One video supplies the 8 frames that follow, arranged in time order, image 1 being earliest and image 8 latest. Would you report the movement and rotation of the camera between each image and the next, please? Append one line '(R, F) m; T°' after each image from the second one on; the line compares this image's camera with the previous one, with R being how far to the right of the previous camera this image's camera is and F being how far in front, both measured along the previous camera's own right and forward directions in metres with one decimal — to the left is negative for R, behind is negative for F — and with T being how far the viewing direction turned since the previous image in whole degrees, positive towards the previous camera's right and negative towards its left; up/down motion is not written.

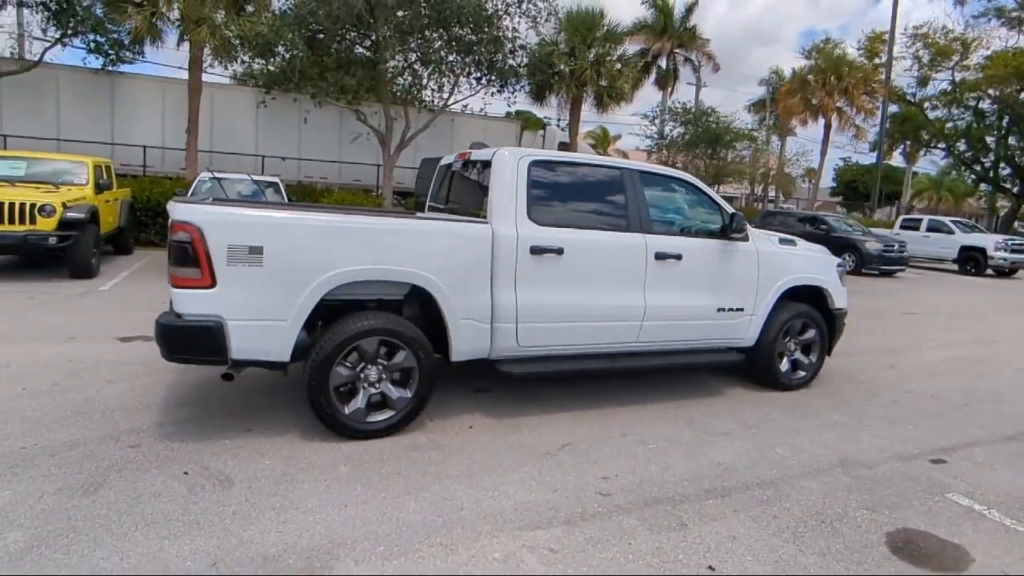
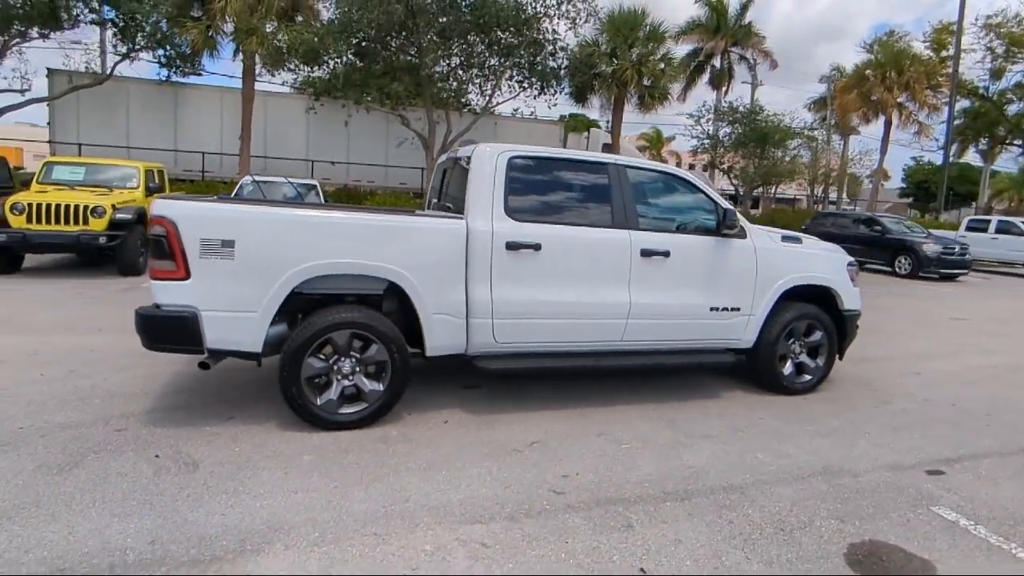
(+0.7, +0.1) m; -6°
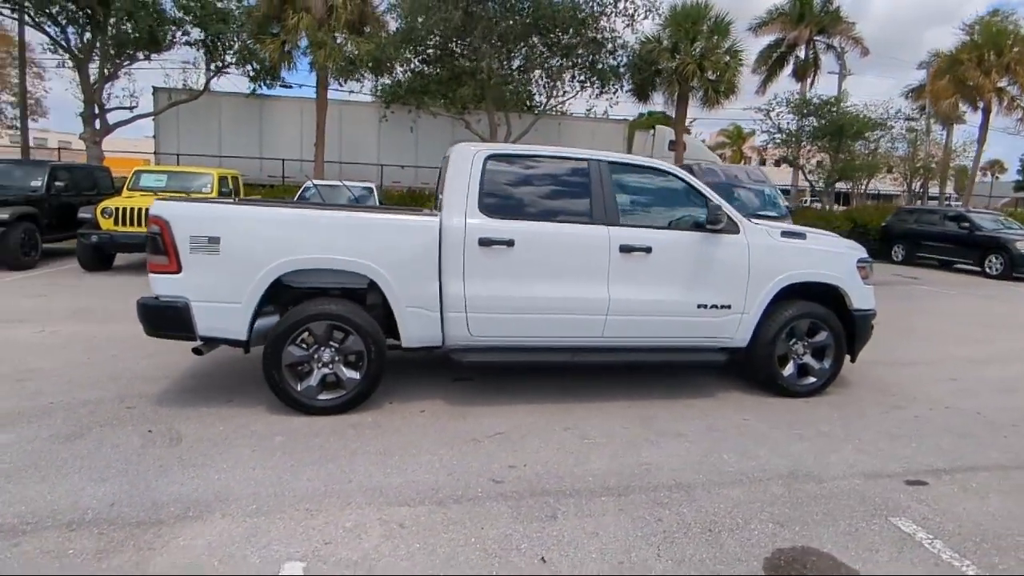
(+1.0, 0.0) m; -8°
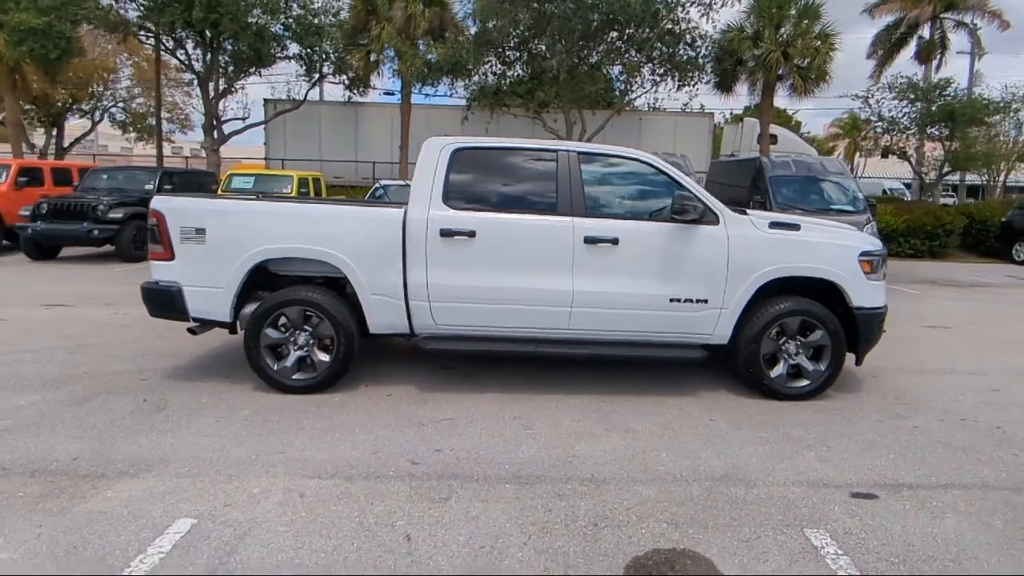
(+1.3, +0.1) m; -10°
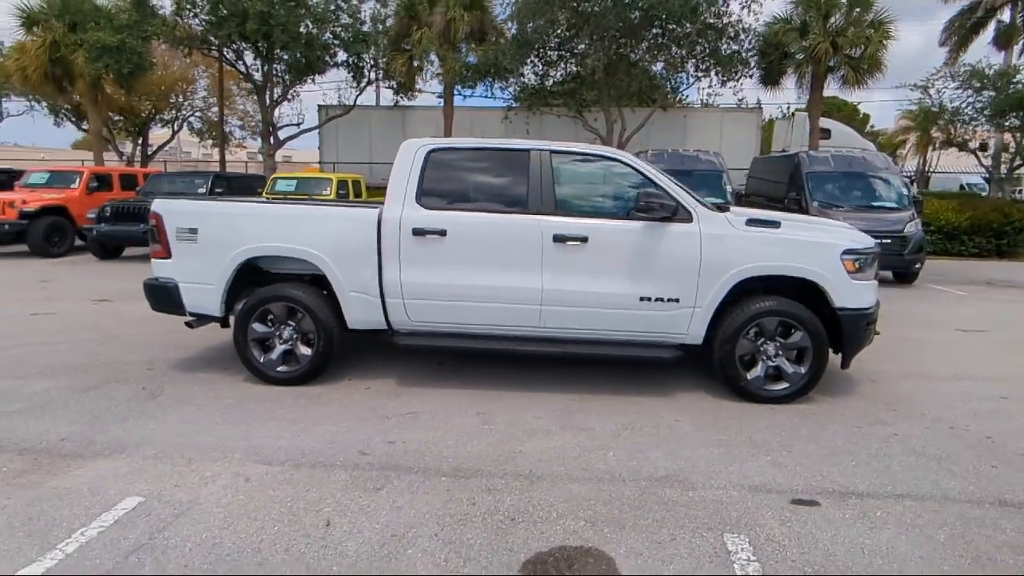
(+0.8, 0.0) m; -6°
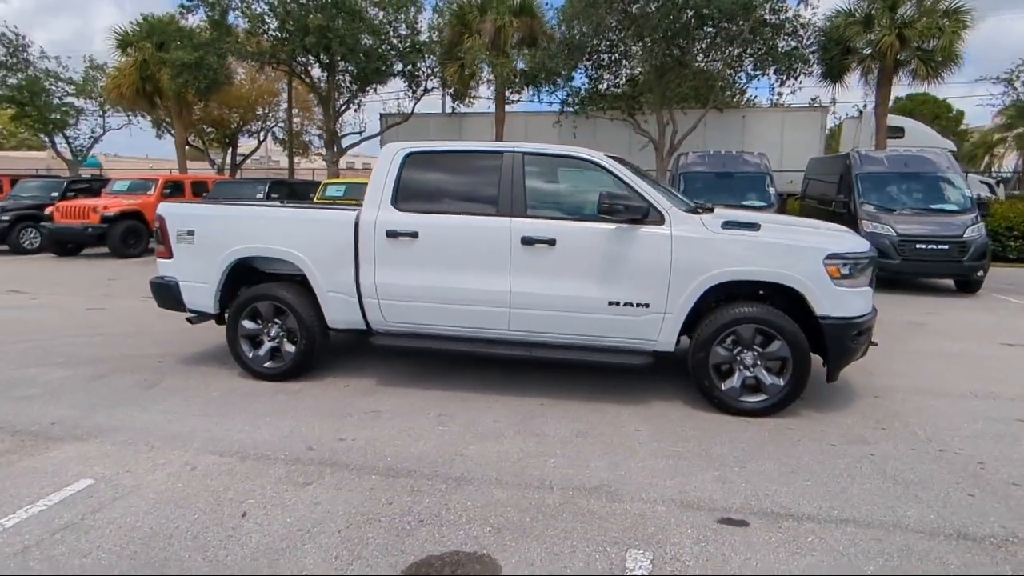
(+0.9, +0.1) m; -7°
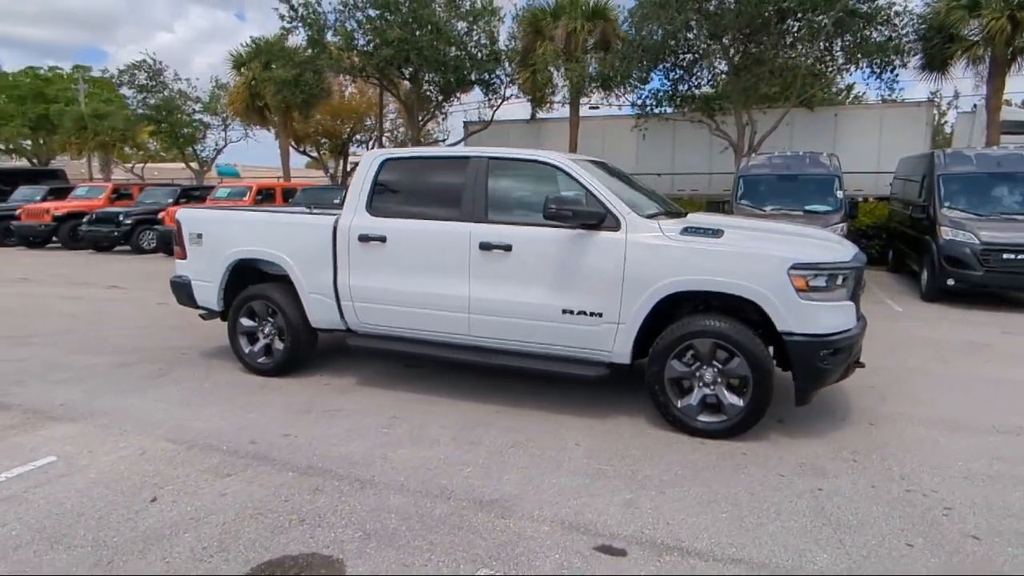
(+1.3, +0.2) m; -10°
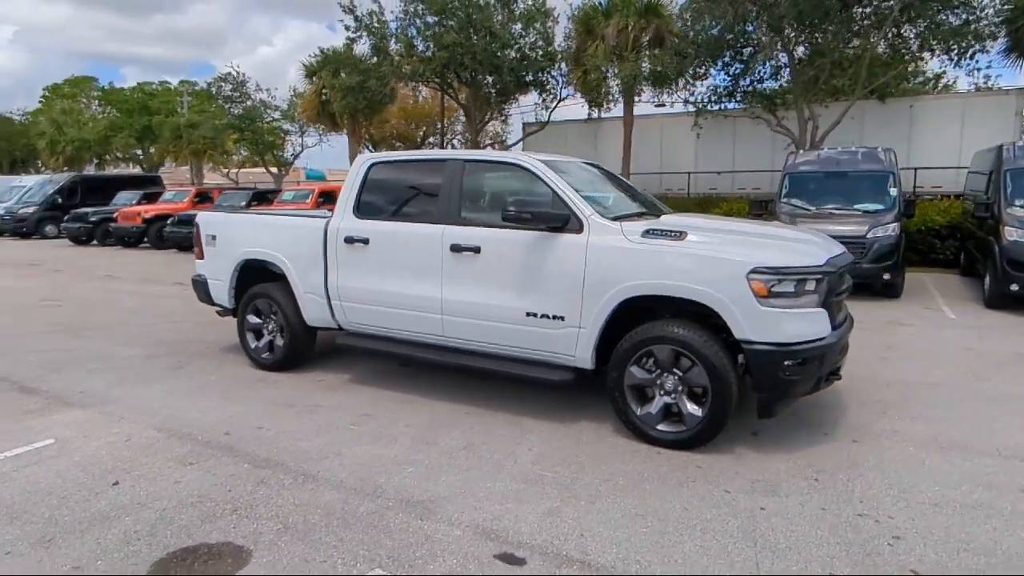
(+0.9, +0.1) m; -7°
